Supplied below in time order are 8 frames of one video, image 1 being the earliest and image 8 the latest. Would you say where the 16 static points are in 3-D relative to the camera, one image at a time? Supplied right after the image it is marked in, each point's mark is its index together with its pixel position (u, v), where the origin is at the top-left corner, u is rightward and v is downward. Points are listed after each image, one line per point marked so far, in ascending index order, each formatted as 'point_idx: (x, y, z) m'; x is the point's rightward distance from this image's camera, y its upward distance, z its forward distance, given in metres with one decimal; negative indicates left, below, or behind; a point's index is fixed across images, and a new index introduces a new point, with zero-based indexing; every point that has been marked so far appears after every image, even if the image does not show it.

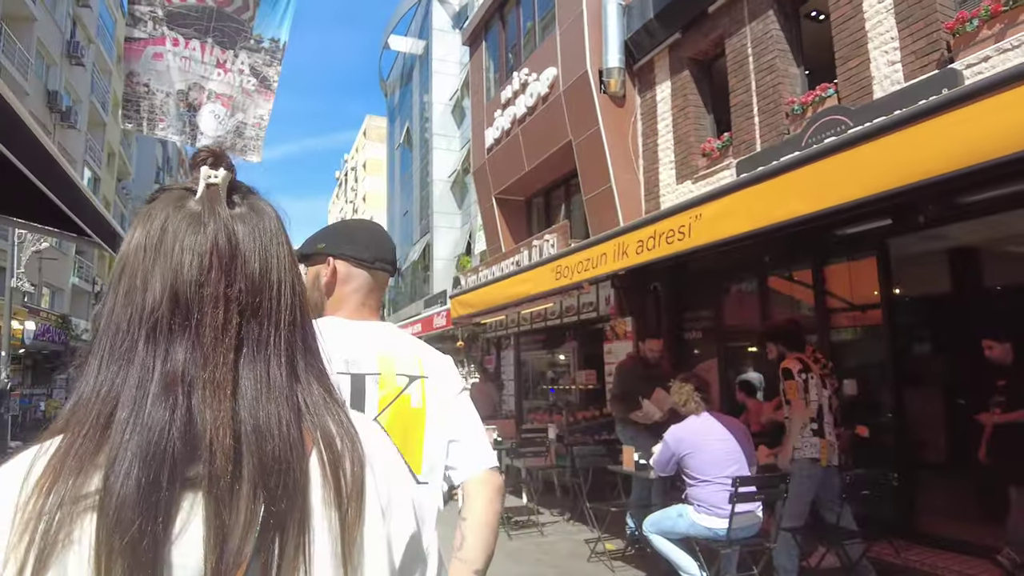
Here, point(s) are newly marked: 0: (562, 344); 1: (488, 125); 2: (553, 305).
0: (+0.8, -0.9, +10.8) m
1: (-0.5, +3.3, +12.9) m
2: (+0.7, -0.2, +9.9) m
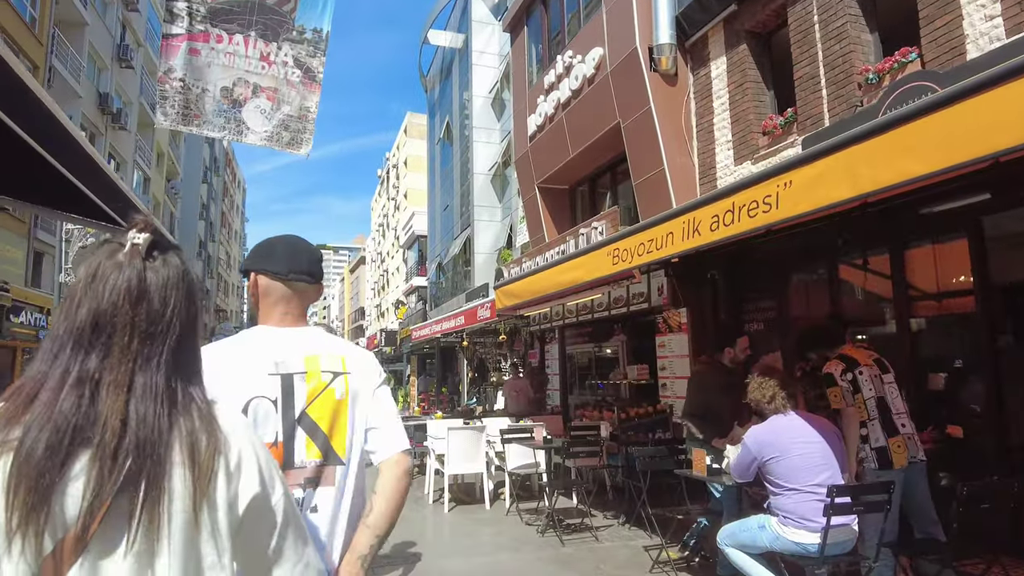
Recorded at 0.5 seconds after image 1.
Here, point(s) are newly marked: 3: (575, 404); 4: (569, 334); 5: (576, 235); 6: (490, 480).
0: (+1.6, -0.8, +10.3) m
1: (+0.4, +3.4, +12.5) m
2: (+1.3, -0.1, +9.5) m
3: (+1.1, -2.1, +11.4) m
4: (+1.0, -0.8, +11.6) m
5: (+1.0, +0.8, +9.5) m
6: (-0.3, -2.2, +7.4) m
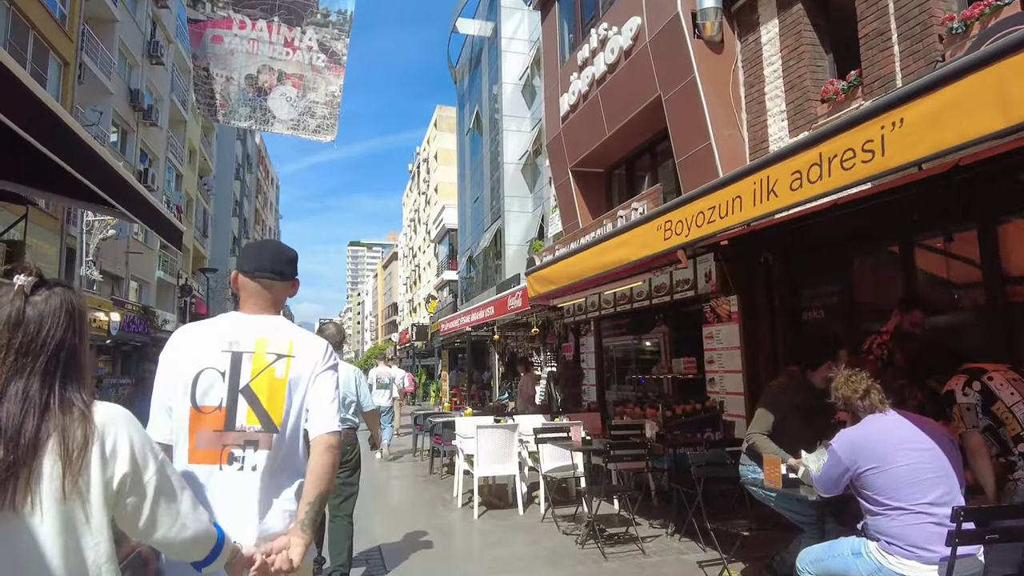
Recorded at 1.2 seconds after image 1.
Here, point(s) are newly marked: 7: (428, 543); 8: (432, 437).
0: (+2.1, -0.6, +9.6) m
1: (+1.0, +3.6, +11.9) m
2: (+1.8, +0.1, +8.8) m
3: (+1.7, -1.9, +10.7) m
4: (+1.6, -0.7, +10.9) m
5: (+1.4, +1.0, +8.9) m
6: (+0.1, -2.1, +6.8) m
7: (-0.8, -2.3, +5.8) m
8: (-1.1, -2.1, +9.1) m
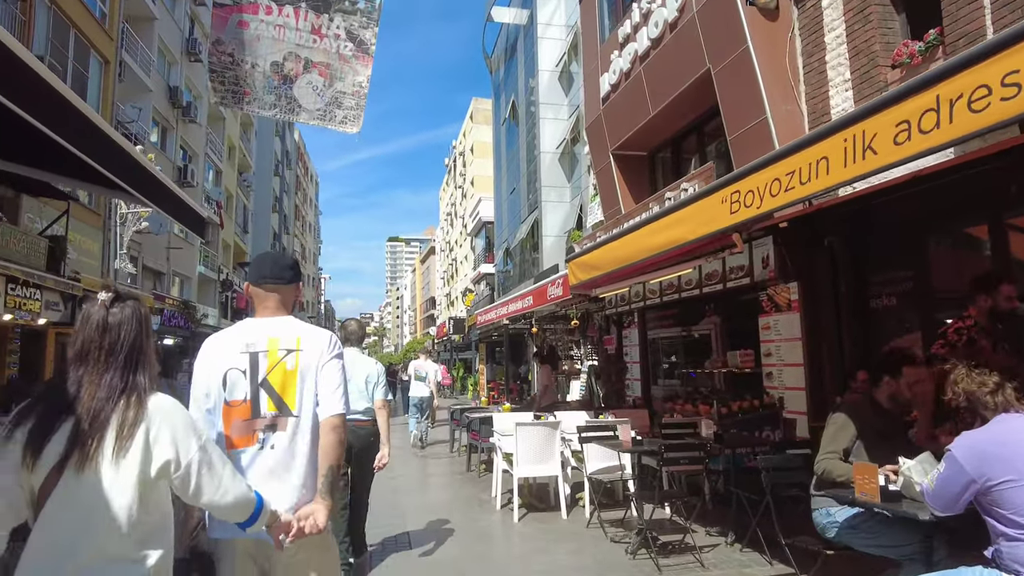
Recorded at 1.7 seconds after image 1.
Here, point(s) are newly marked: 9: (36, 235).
0: (+2.6, -0.4, +9.0) m
1: (+1.6, +3.8, +11.3) m
2: (+2.3, +0.2, +8.2) m
3: (+2.3, -1.7, +10.2) m
4: (+2.2, -0.5, +10.4) m
5: (+1.9, +1.1, +8.3) m
6: (+0.5, -1.9, +6.4) m
7: (-0.4, -2.2, +5.4) m
8: (-0.5, -2.0, +8.7) m
9: (-10.1, +1.1, +13.6) m
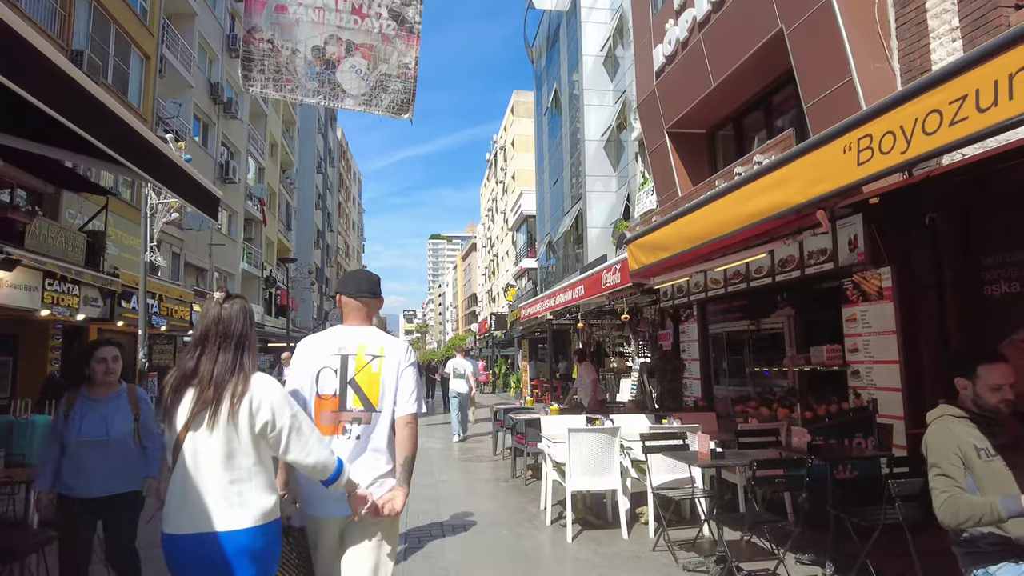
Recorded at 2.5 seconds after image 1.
0: (+3.3, -0.3, +8.1) m
1: (+2.3, +4.0, +10.4) m
2: (+2.9, +0.4, +7.3) m
3: (+3.0, -1.6, +9.3) m
4: (+2.9, -0.3, +9.5) m
5: (+2.5, +1.3, +7.4) m
6: (+1.0, -1.8, +5.6) m
7: (0.0, -2.1, +4.7) m
8: (+0.1, -1.8, +8.0) m
9: (-9.2, +1.2, +13.5) m
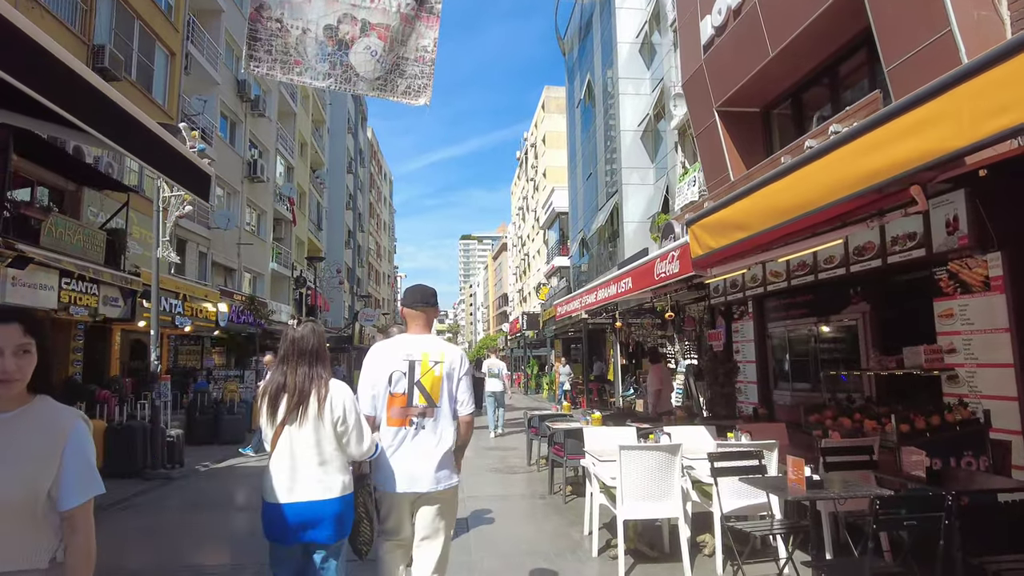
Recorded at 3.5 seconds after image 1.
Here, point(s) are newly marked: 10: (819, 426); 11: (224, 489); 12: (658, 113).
0: (+3.7, -0.2, +7.1) m
1: (+2.8, +4.0, +9.5) m
2: (+3.2, +0.4, +6.4) m
3: (+3.5, -1.5, +8.3) m
4: (+3.4, -0.3, +8.5) m
5: (+2.8, +1.3, +6.5) m
6: (+1.3, -1.8, +4.8) m
7: (+0.3, -2.0, +3.9) m
8: (+0.5, -1.8, +7.2) m
9: (-8.5, +1.2, +13.1) m
10: (+2.7, -1.2, +5.6) m
11: (-3.9, -2.7, +8.8) m
12: (+4.5, +5.4, +19.9) m
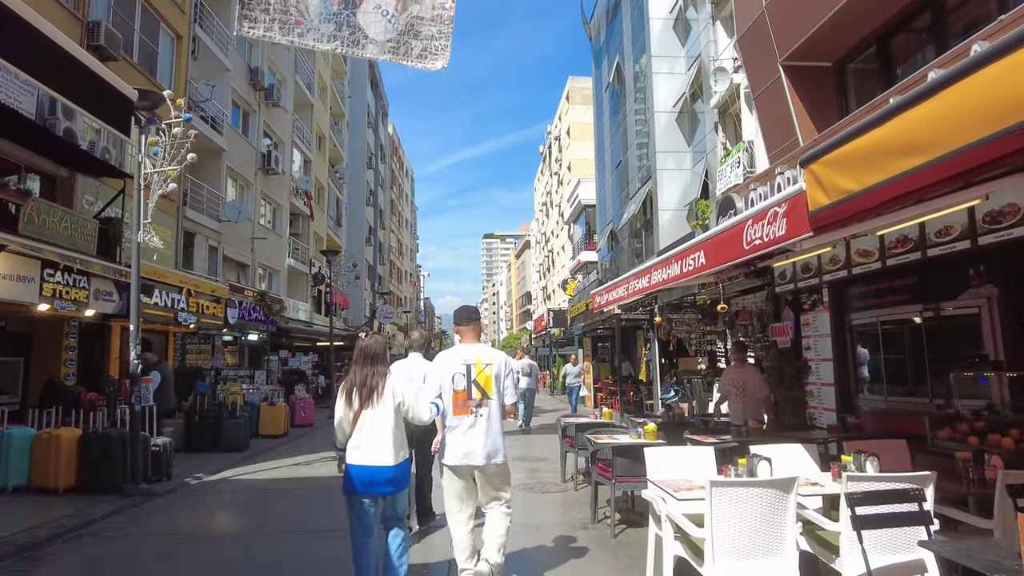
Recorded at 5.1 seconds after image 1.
0: (+4.0, 0.0, +5.7) m
1: (+3.2, +4.2, +8.1) m
2: (+3.5, +0.6, +5.0) m
3: (+3.8, -1.3, +6.9) m
4: (+3.8, -0.1, +7.1) m
5: (+3.1, +1.5, +5.1) m
6: (+1.5, -1.6, +3.4) m
7: (+0.5, -1.9, +2.6) m
8: (+0.8, -1.6, +5.8) m
9: (-8.0, +1.3, +12.1) m
10: (+3.0, -1.0, +4.3) m
11: (-3.5, -2.6, +7.6) m
12: (+5.2, +5.6, +18.4) m
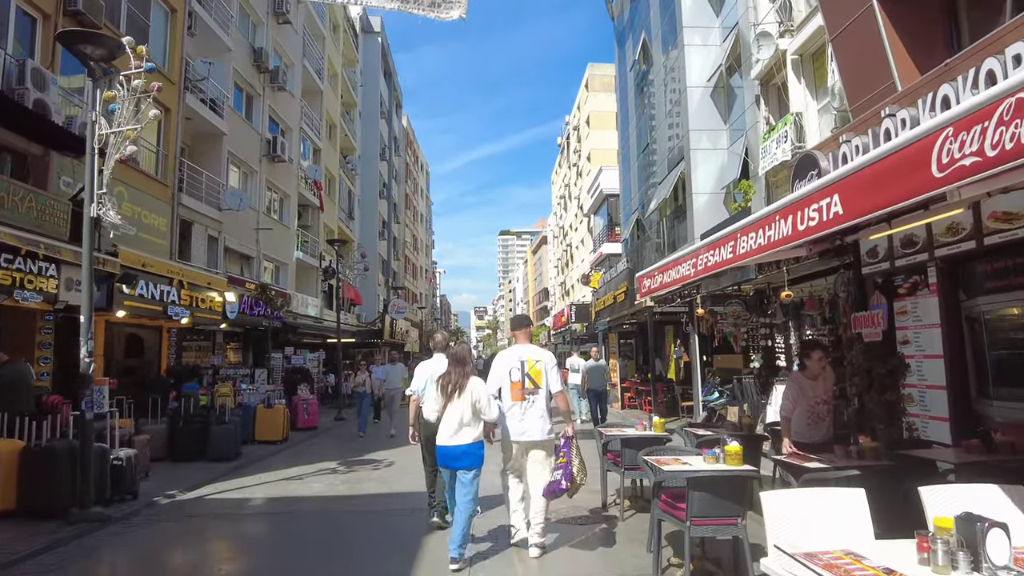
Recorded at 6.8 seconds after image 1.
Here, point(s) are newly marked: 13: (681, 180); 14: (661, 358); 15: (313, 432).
0: (+4.2, +0.2, +4.1) m
1: (+3.5, +4.4, +6.5) m
2: (+3.7, +0.8, +3.4) m
3: (+4.1, -1.1, +5.4) m
4: (+4.0, +0.1, +5.5) m
5: (+3.3, +1.7, +3.6) m
6: (+1.7, -1.4, +1.9) m
7: (+0.6, -1.7, +1.2) m
8: (+1.0, -1.4, +4.4) m
9: (-7.6, +1.5, +10.9) m
10: (+3.1, -0.9, +2.7) m
11: (-3.3, -2.4, +6.3) m
12: (+5.7, +5.9, +16.8) m
13: (+4.9, +3.1, +19.0) m
14: (+4.6, -2.1, +19.8) m
15: (-4.3, -3.1, +13.8) m
